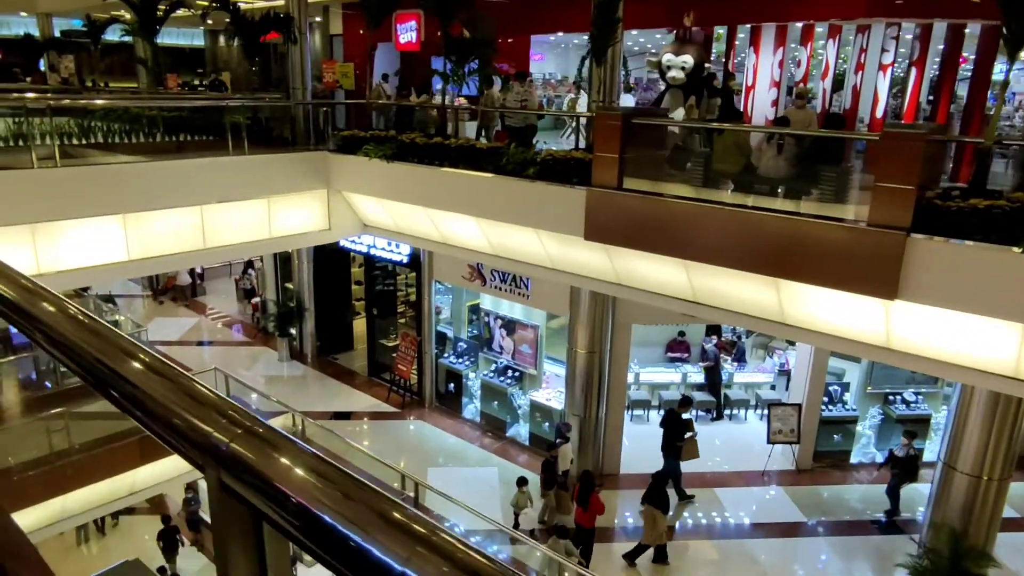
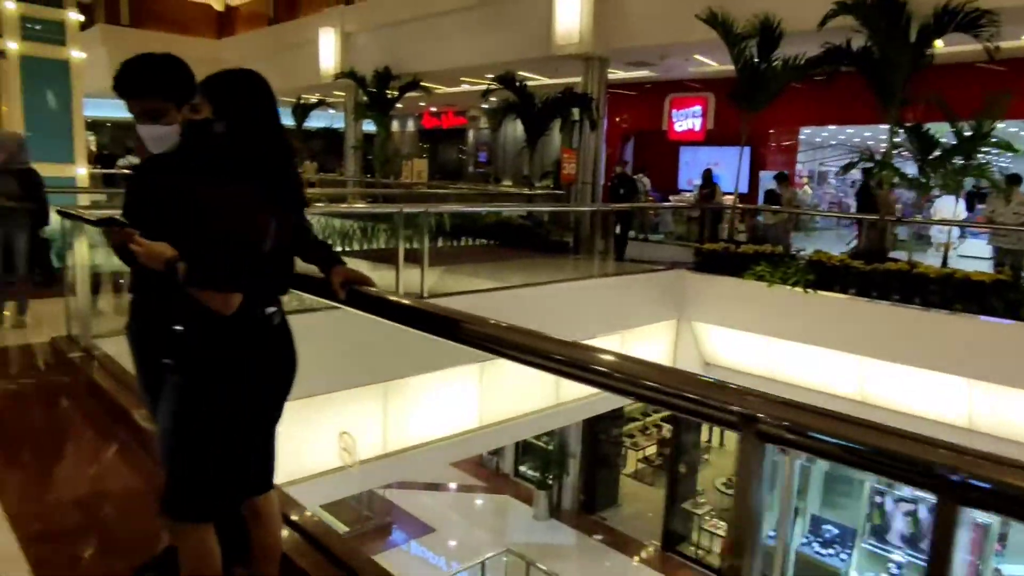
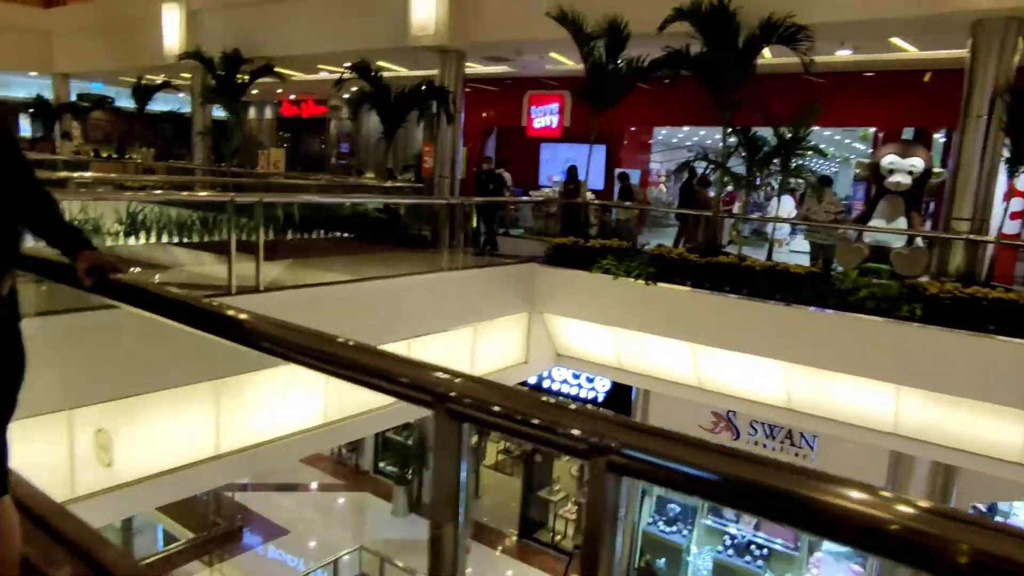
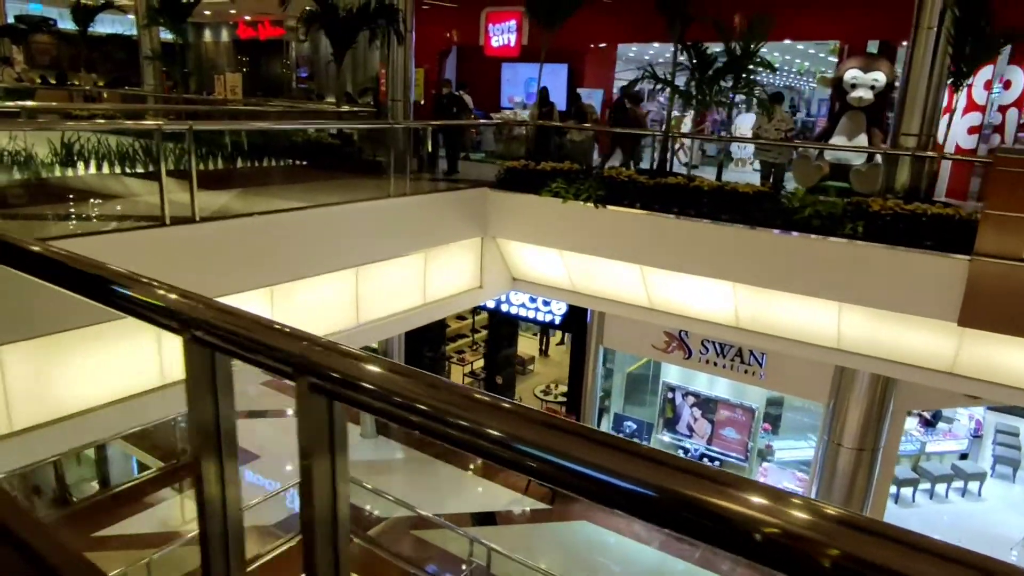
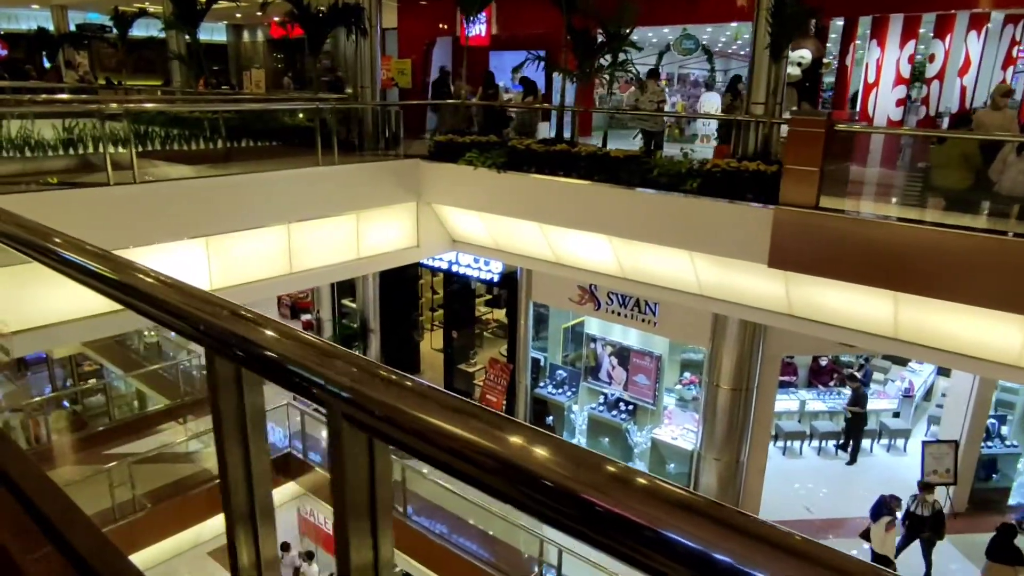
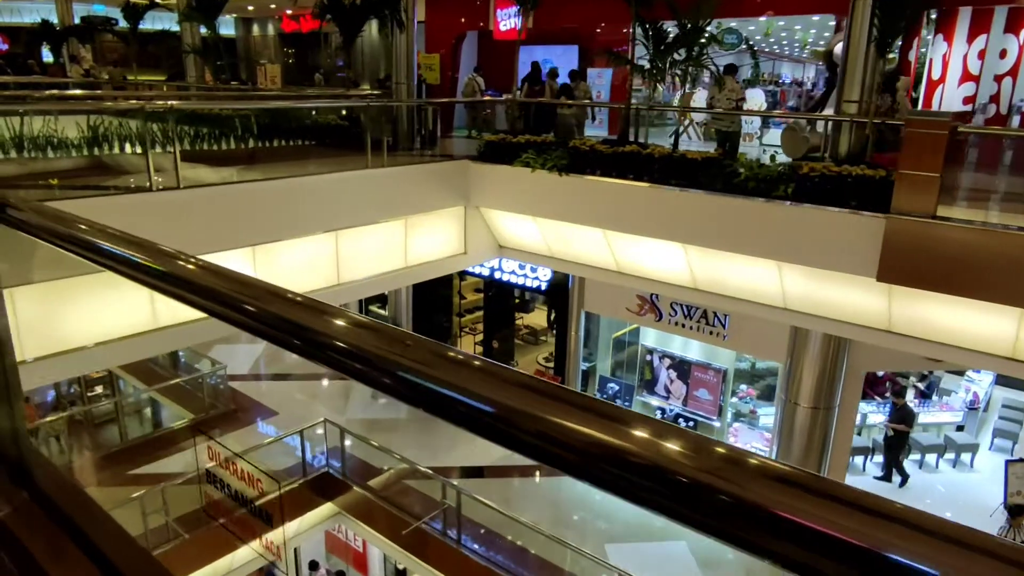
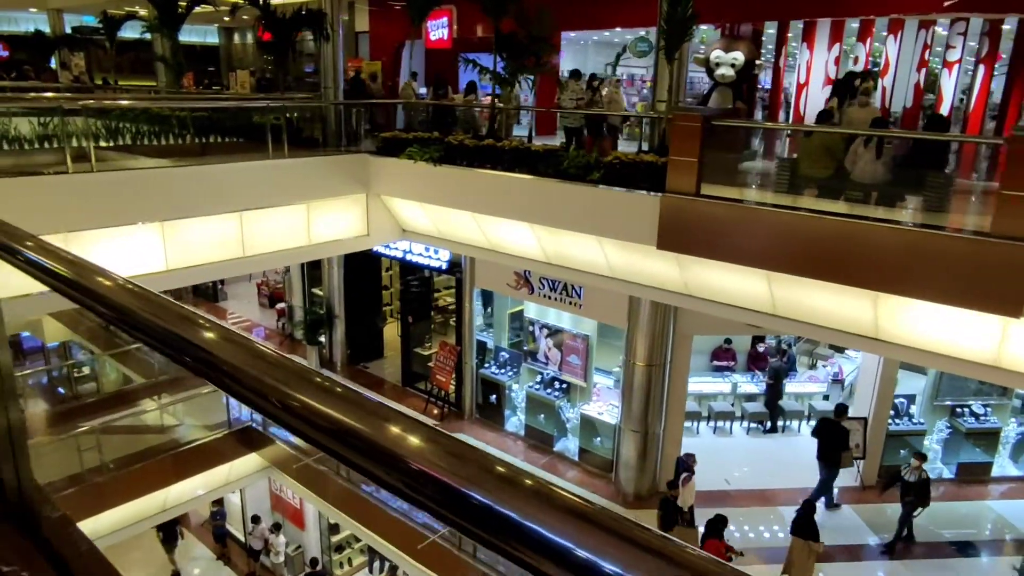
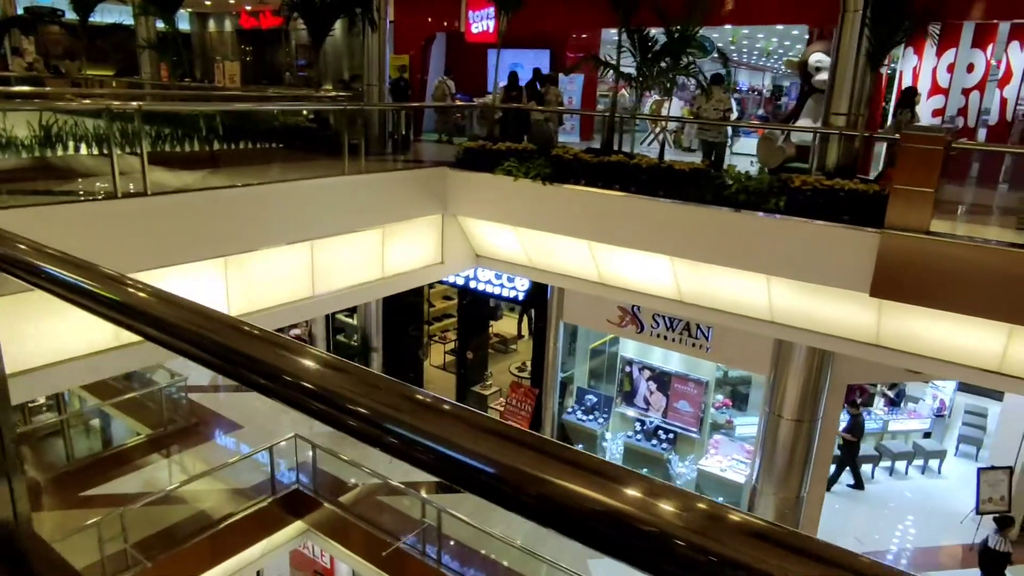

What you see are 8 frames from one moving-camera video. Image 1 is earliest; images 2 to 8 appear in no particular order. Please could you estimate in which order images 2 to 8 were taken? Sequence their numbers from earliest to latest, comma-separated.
7, 5, 6, 8, 4, 3, 2
